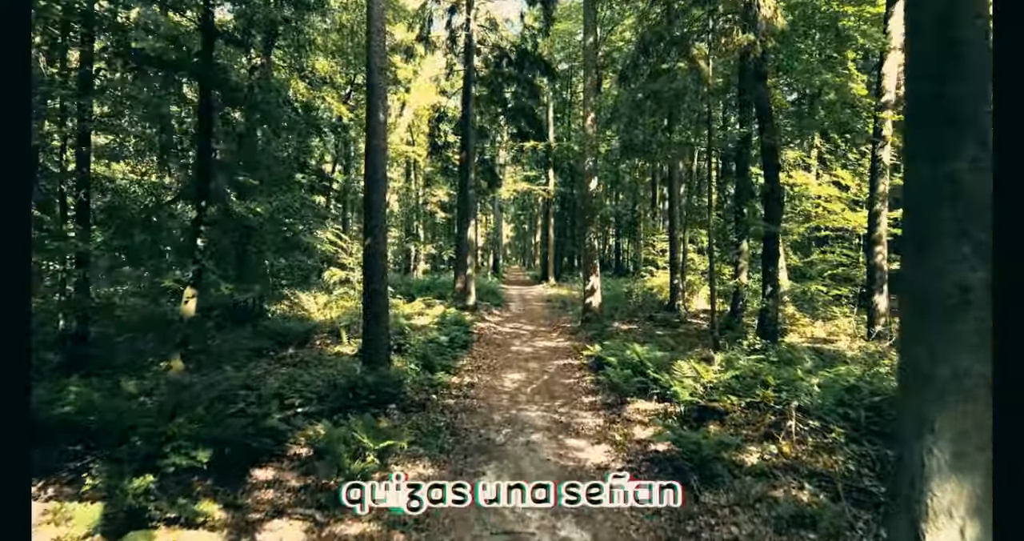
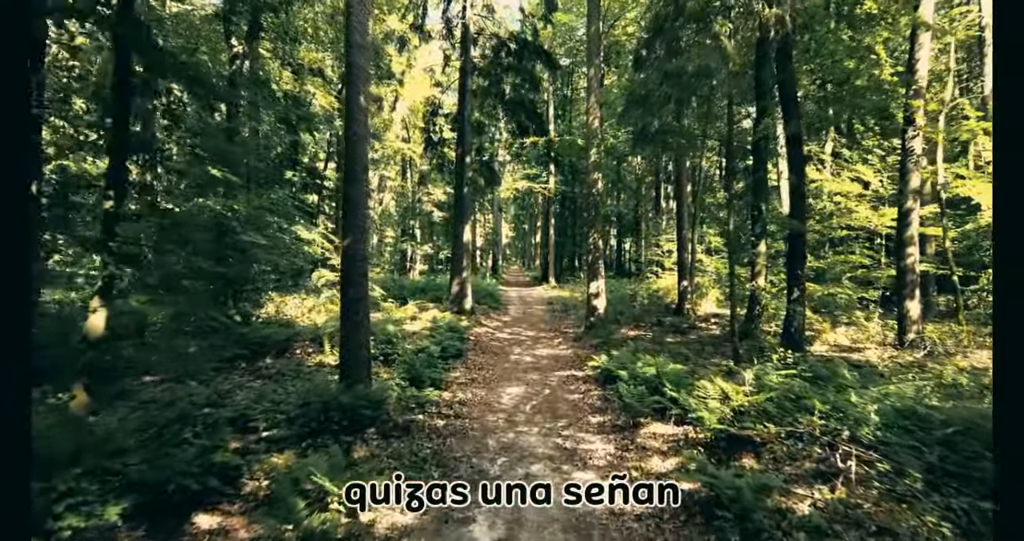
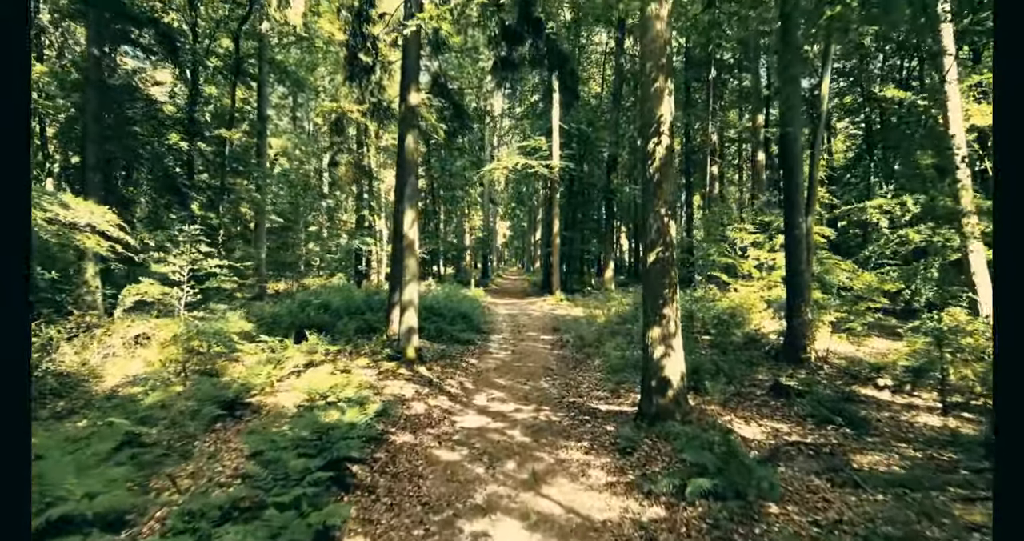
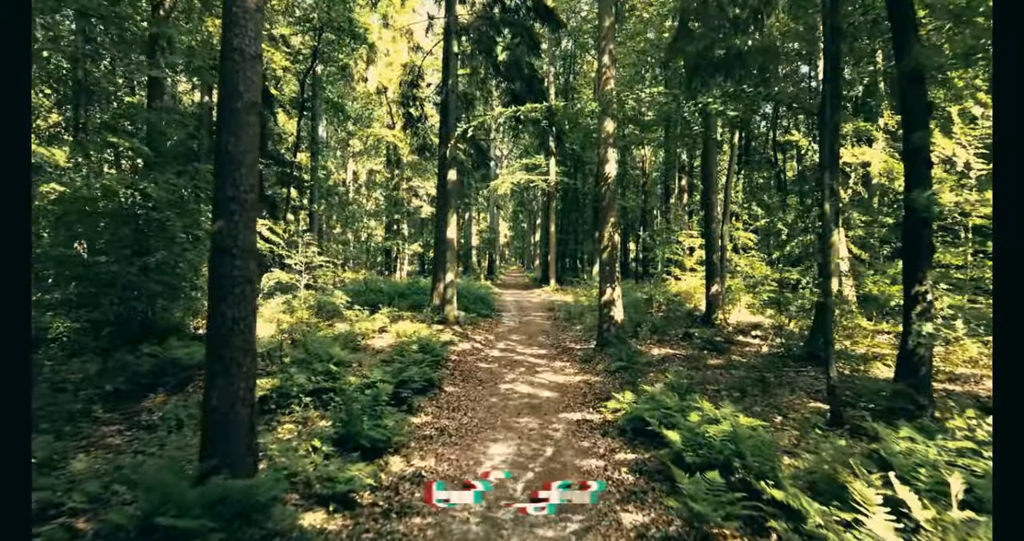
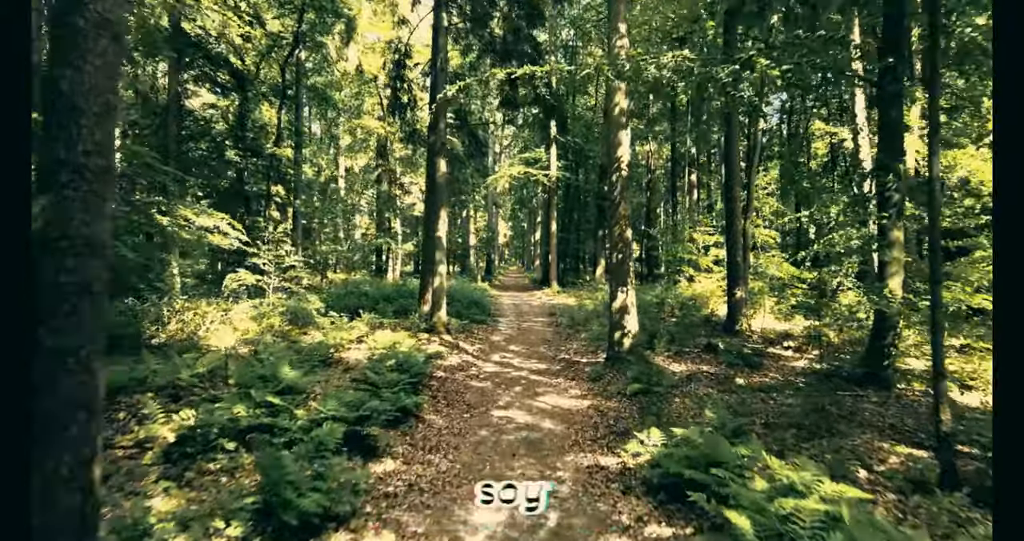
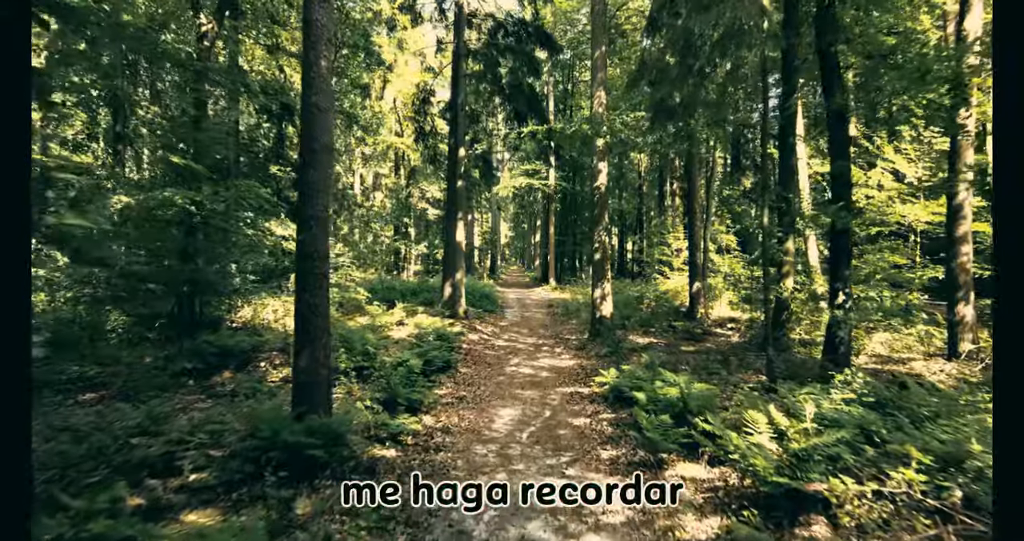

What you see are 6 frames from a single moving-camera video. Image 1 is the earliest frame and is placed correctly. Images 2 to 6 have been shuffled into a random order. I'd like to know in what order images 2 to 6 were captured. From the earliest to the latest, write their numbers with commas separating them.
2, 6, 4, 5, 3
